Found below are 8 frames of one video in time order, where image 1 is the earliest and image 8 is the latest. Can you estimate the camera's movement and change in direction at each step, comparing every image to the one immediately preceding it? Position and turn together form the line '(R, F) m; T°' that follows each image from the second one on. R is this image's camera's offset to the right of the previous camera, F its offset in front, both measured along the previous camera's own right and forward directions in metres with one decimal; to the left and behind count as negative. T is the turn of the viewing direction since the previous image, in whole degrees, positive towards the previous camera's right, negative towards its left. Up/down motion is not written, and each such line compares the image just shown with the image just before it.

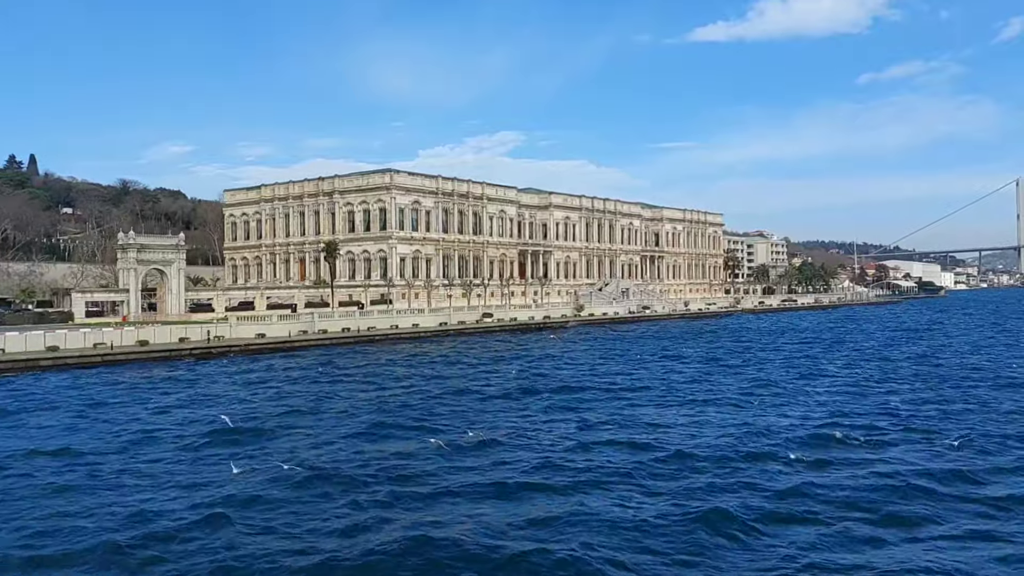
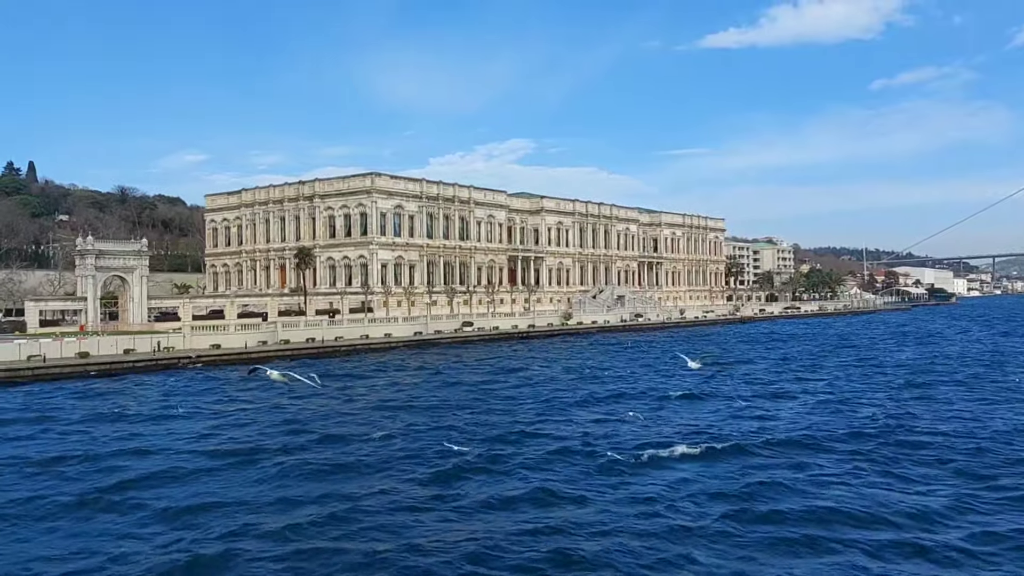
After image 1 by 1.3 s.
(+2.5, +3.4) m; -1°
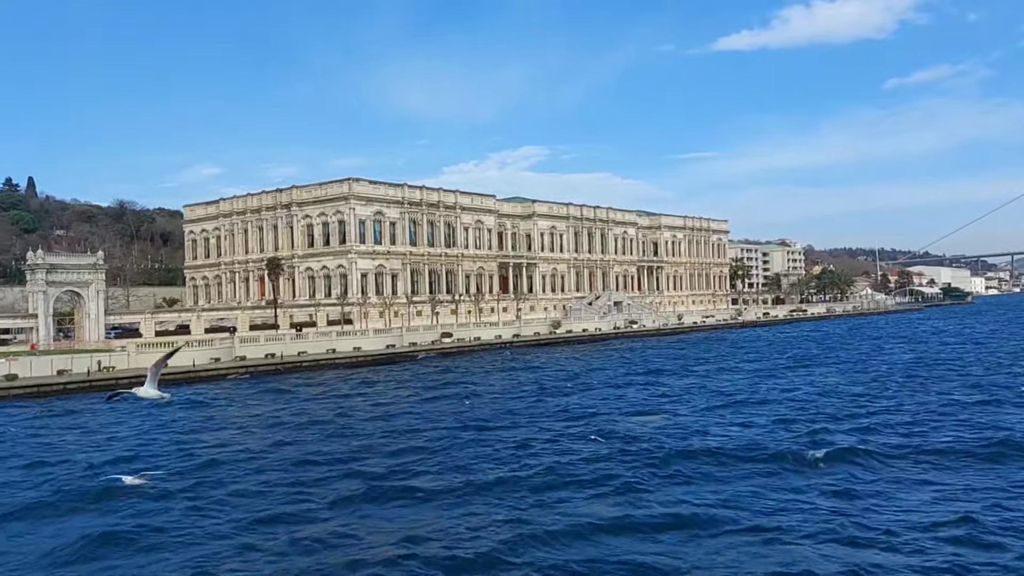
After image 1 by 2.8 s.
(+2.8, +3.8) m; -1°
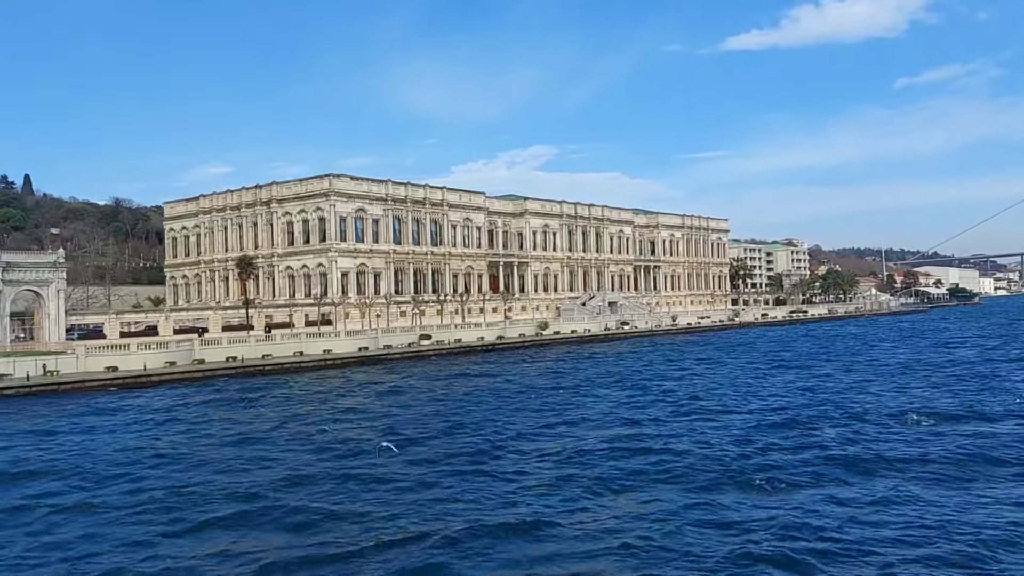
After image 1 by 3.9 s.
(+2.0, +2.9) m; -1°
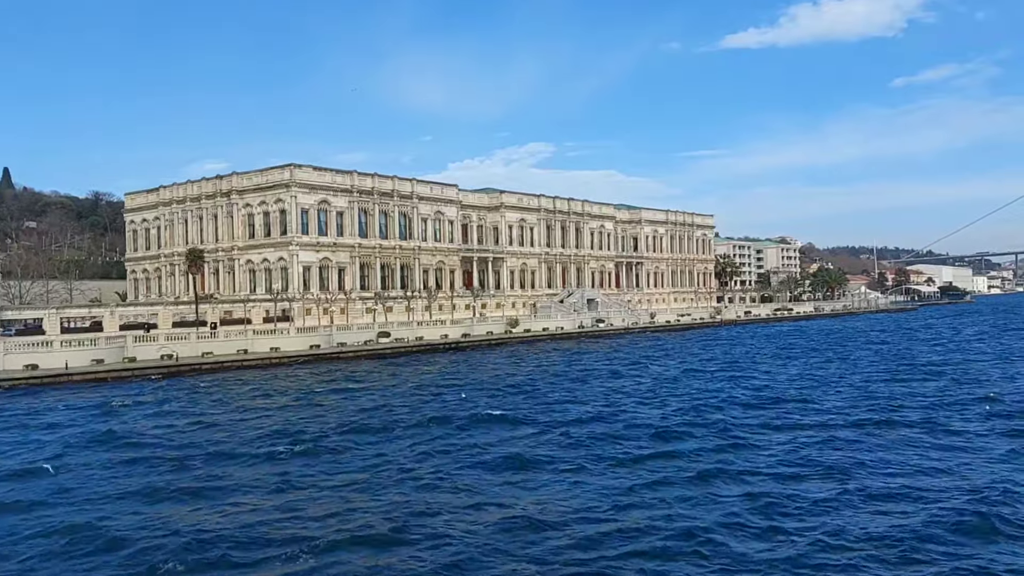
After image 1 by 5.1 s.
(+2.4, +3.1) m; 0°
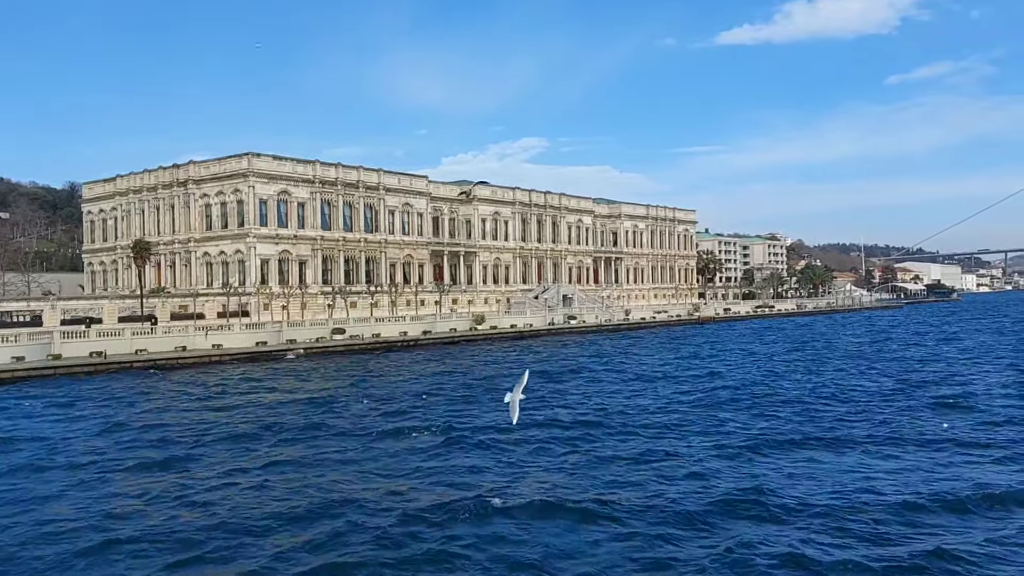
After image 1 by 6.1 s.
(+2.2, +2.8) m; 0°
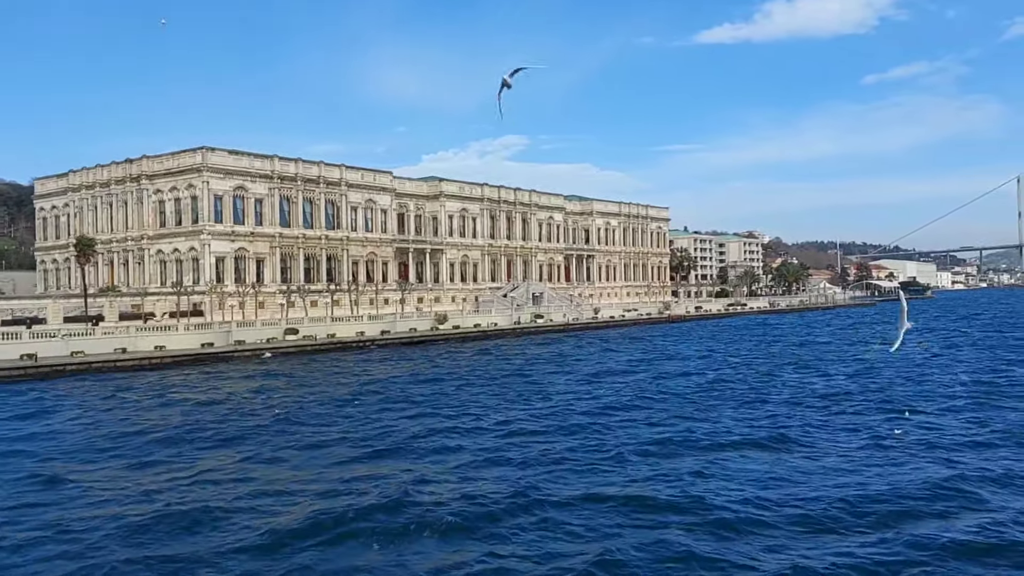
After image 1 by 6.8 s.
(+1.4, +1.9) m; +1°
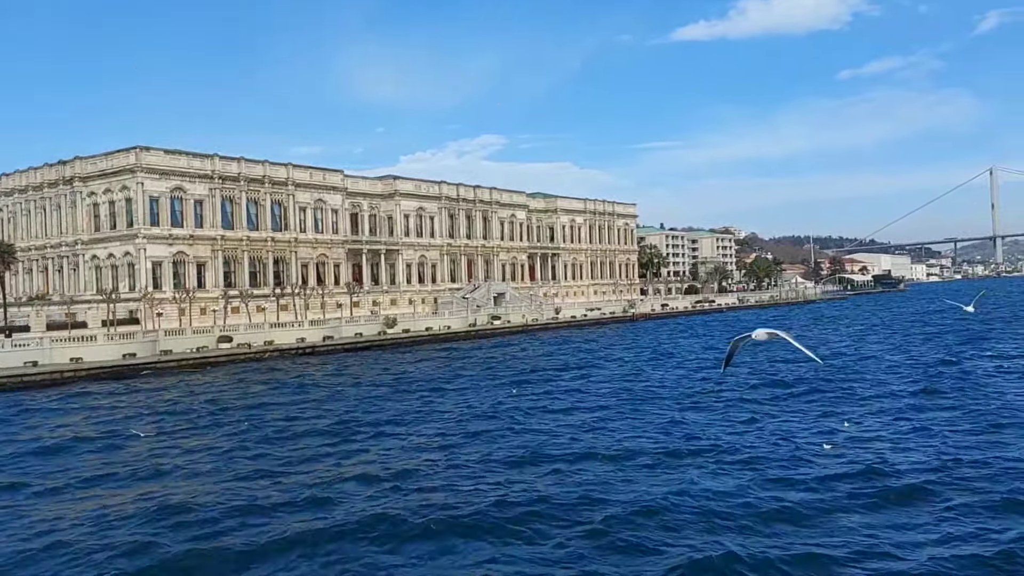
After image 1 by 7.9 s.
(+2.2, +2.9) m; +1°
